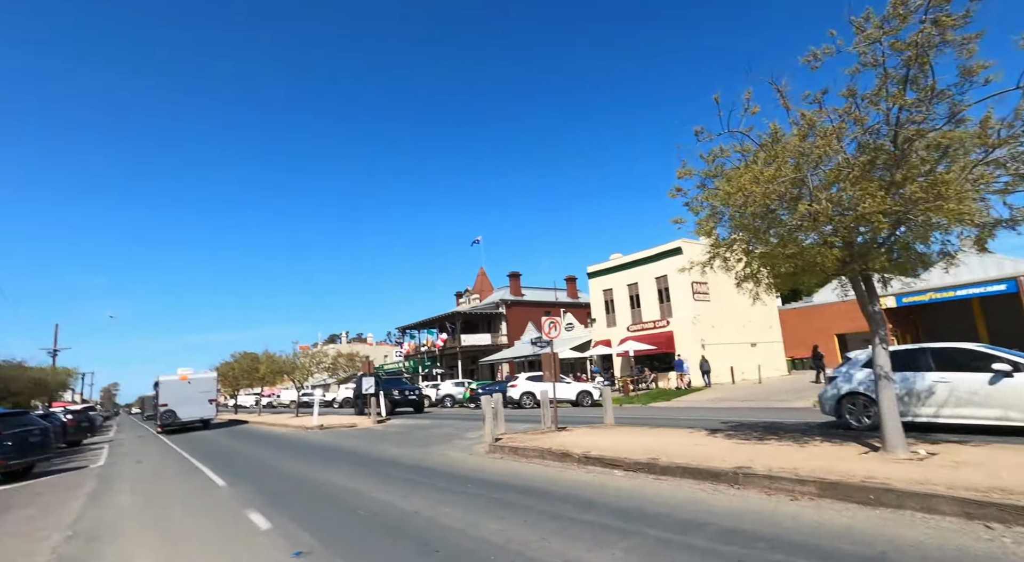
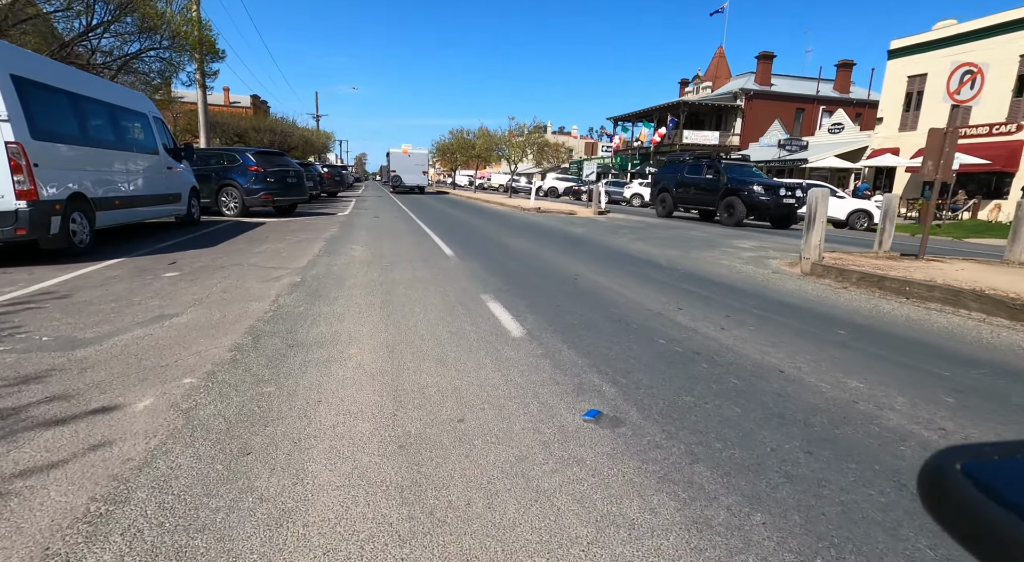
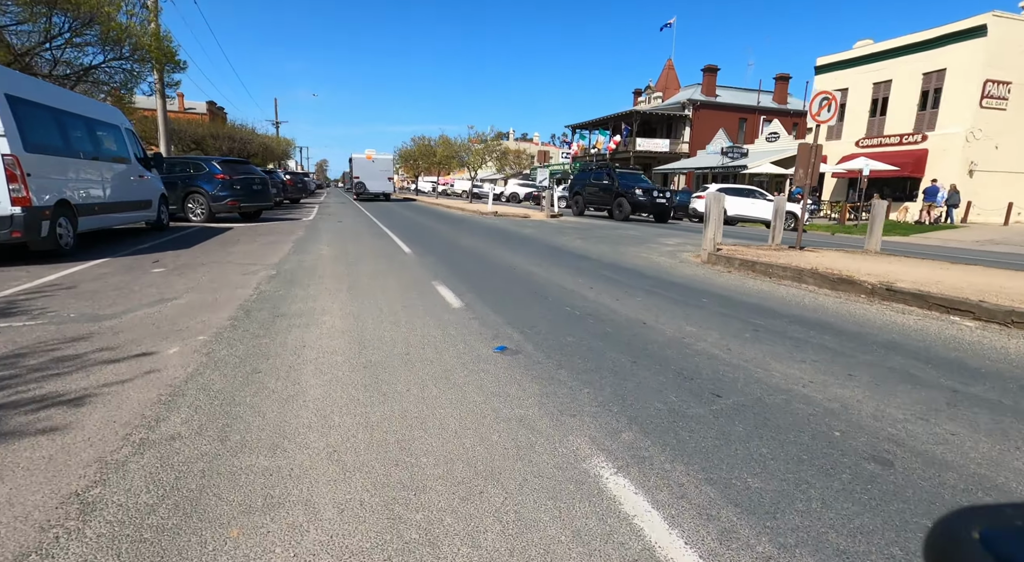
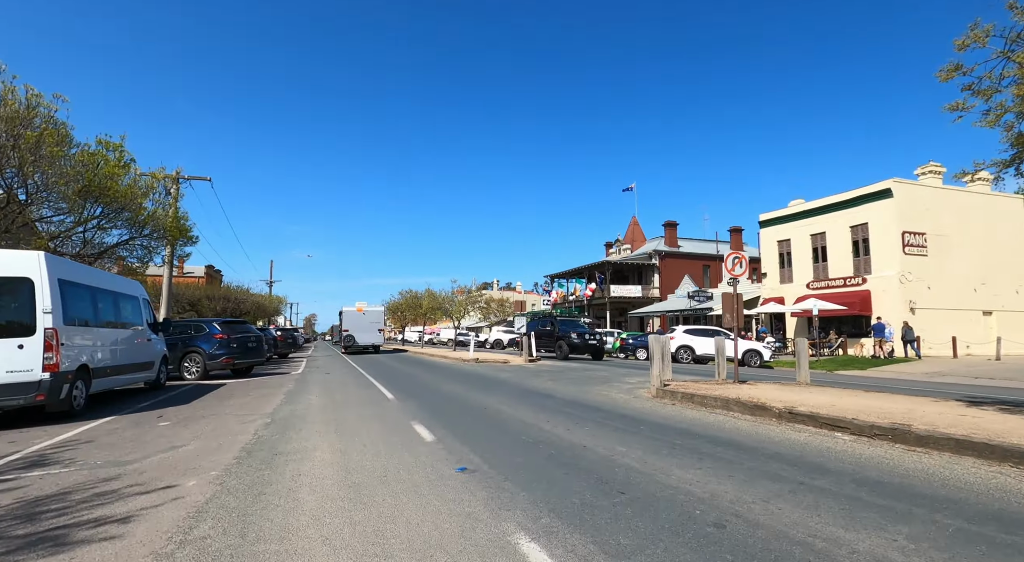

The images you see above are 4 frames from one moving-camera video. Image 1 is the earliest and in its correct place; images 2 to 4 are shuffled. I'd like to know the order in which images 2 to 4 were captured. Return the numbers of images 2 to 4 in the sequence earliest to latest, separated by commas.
4, 3, 2
